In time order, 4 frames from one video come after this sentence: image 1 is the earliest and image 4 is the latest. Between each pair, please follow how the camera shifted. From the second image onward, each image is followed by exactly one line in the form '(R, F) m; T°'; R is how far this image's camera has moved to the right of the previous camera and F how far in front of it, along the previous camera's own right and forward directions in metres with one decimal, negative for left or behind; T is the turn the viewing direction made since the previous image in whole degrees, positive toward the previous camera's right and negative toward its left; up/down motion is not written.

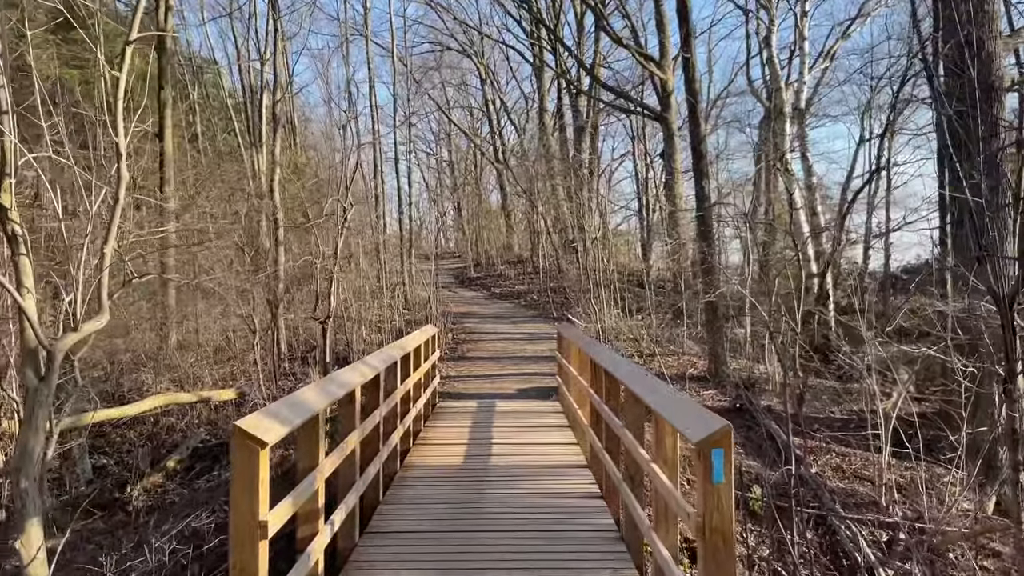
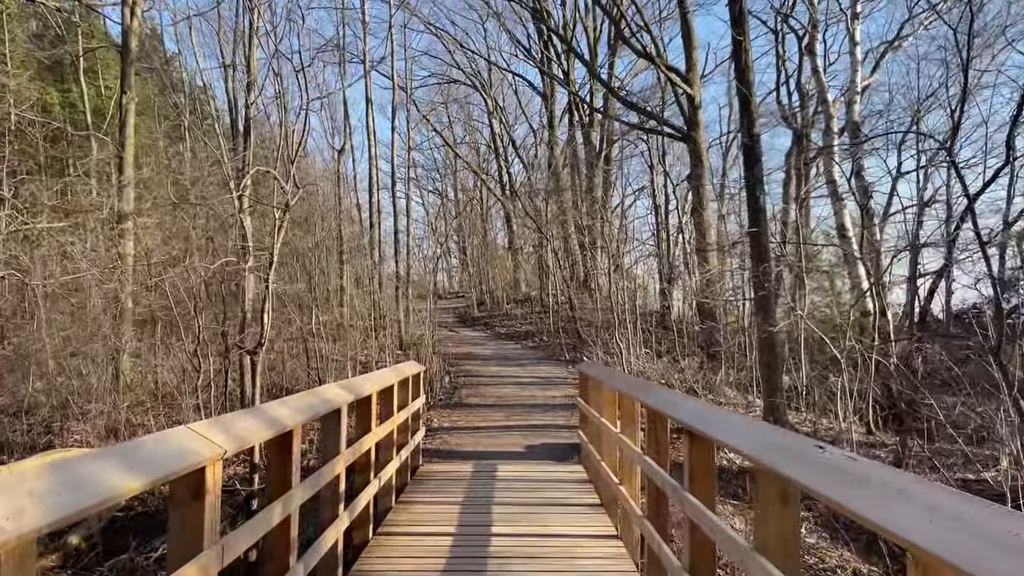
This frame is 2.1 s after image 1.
(0.0, +1.8) m; 0°
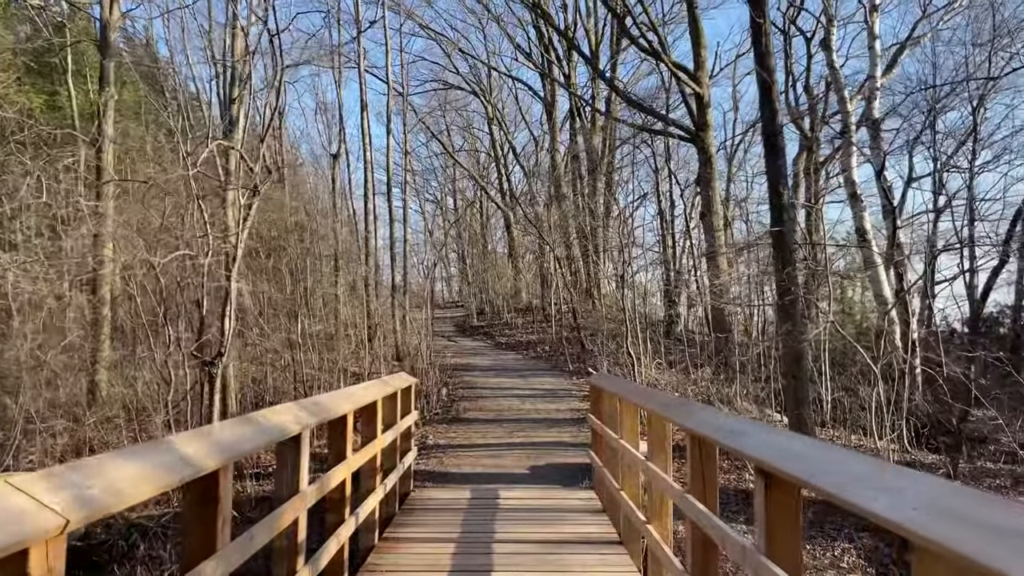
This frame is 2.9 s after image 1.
(0.0, +0.6) m; 0°
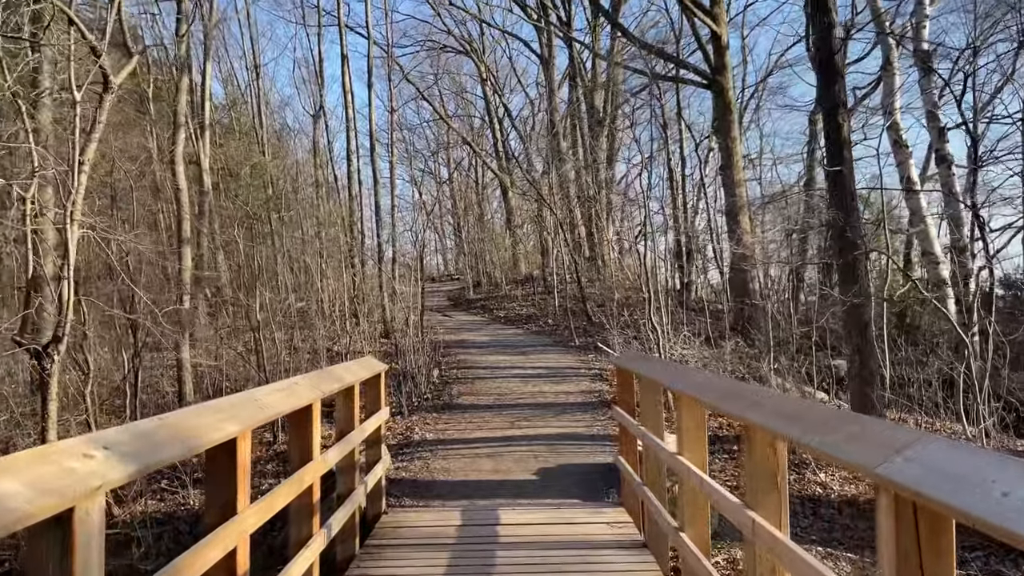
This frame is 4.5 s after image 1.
(0.0, +1.3) m; 0°
